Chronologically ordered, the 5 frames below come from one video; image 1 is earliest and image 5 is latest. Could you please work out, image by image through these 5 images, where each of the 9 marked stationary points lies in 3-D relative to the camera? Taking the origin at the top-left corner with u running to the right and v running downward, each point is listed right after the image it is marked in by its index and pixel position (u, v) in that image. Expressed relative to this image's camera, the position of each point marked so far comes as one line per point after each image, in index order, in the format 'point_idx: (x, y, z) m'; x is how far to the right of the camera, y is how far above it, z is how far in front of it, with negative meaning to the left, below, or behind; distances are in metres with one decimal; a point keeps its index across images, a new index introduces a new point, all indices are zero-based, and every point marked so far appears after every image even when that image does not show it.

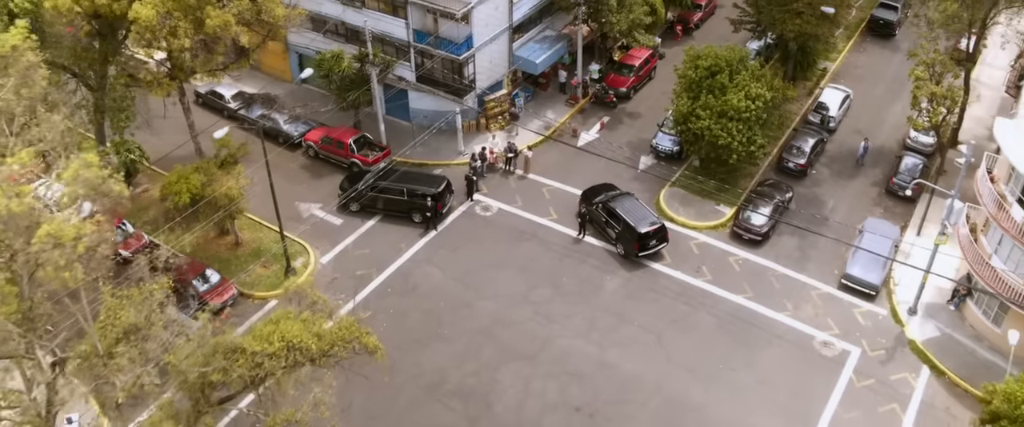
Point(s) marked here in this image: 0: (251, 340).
0: (-4.0, -2.0, +12.7) m
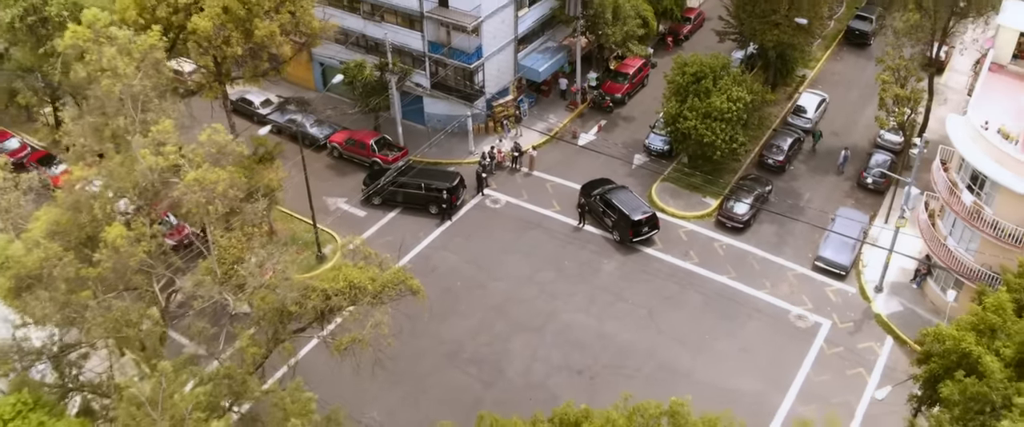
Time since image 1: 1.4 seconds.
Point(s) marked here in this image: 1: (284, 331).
0: (-3.7, -1.3, +15.9) m
1: (-4.5, -2.3, +15.7) m
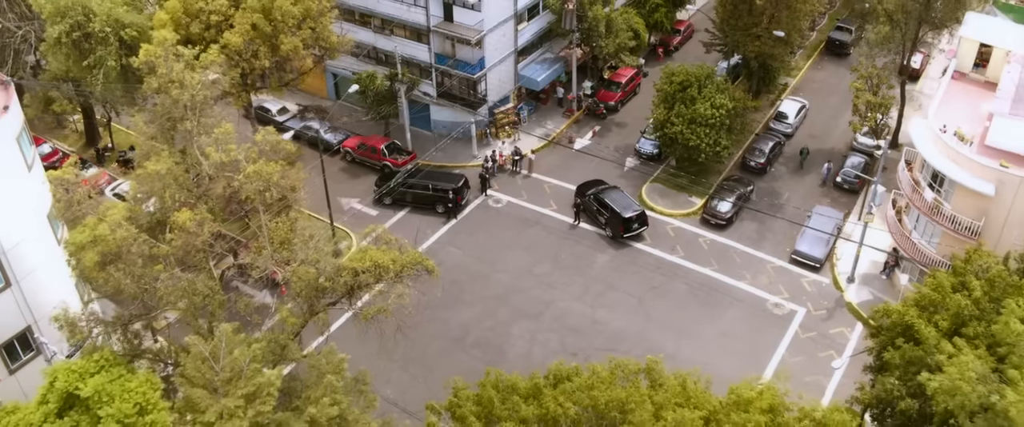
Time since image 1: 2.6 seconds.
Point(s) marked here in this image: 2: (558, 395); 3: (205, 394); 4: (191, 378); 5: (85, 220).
0: (-3.7, -1.1, +18.5) m
1: (-4.4, -2.1, +18.4) m
2: (+0.9, -3.6, +16.0) m
3: (-5.8, -3.4, +15.5) m
4: (-6.3, -3.2, +15.8) m
5: (-8.7, -0.1, +16.5) m
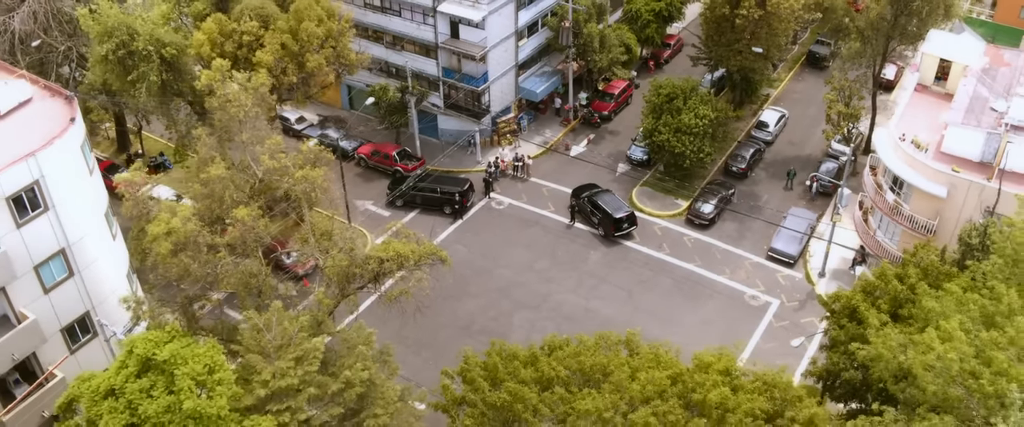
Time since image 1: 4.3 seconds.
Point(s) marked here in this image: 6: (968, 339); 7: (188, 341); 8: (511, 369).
0: (-3.7, -1.0, +21.8) m
1: (-4.4, -2.0, +21.6) m
2: (+0.9, -3.6, +19.3) m
3: (-5.8, -3.3, +18.7) m
4: (-6.2, -3.1, +19.0) m
5: (-8.7, -0.1, +19.8) m
6: (+9.6, -2.6, +17.1) m
7: (-7.7, -3.0, +19.0) m
8: (0.0, -3.8, +19.5) m
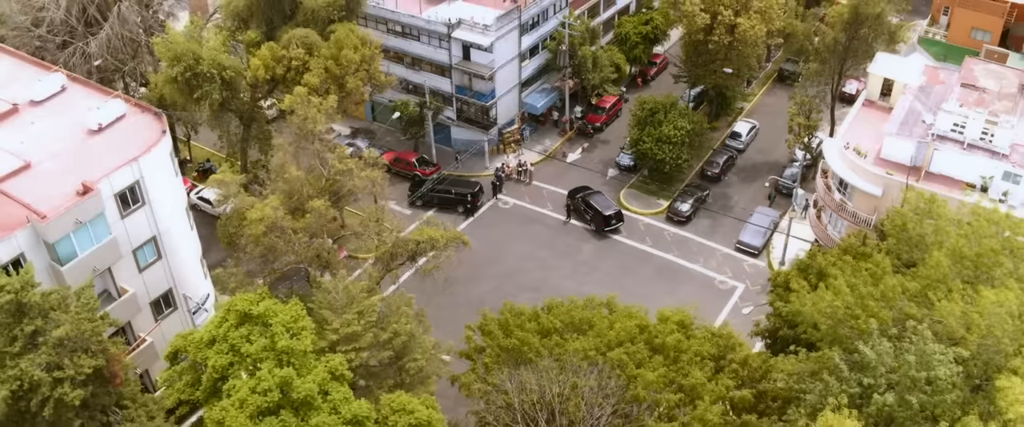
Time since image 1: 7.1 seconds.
0: (-3.4, -0.8, +27.9) m
1: (-4.2, -1.8, +27.7) m
2: (+1.2, -3.3, +25.3) m
3: (-5.6, -3.0, +24.8) m
4: (-6.0, -2.8, +25.1) m
5: (-8.4, +0.2, +25.9) m
6: (+9.9, -2.3, +23.1) m
7: (-7.4, -2.7, +25.1) m
8: (+0.2, -3.5, +25.6) m
